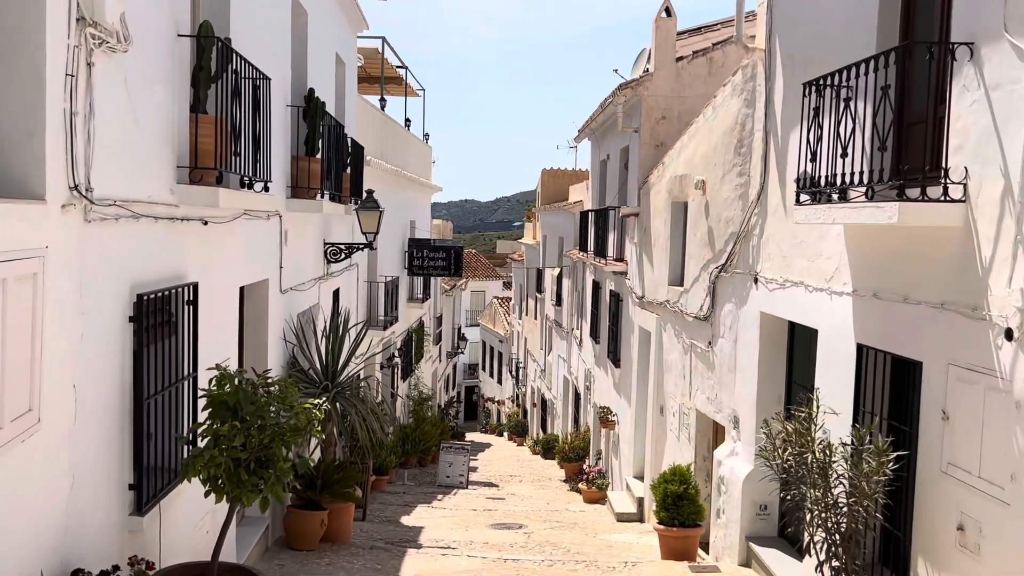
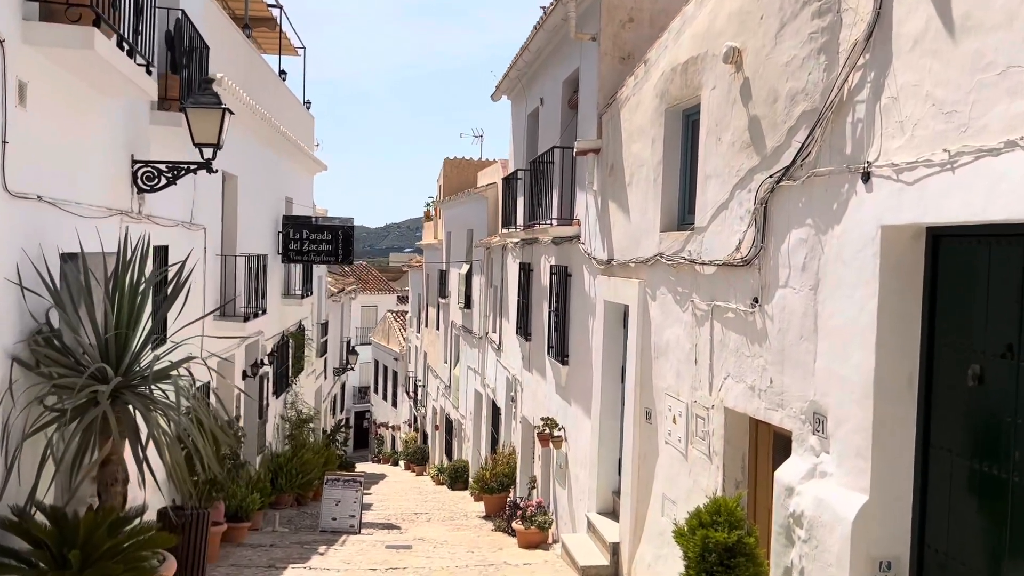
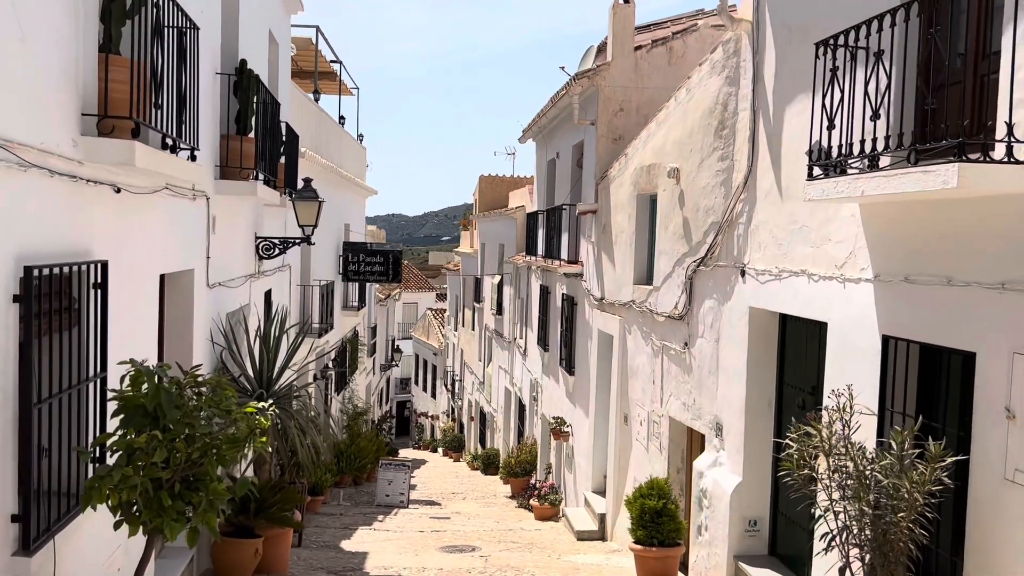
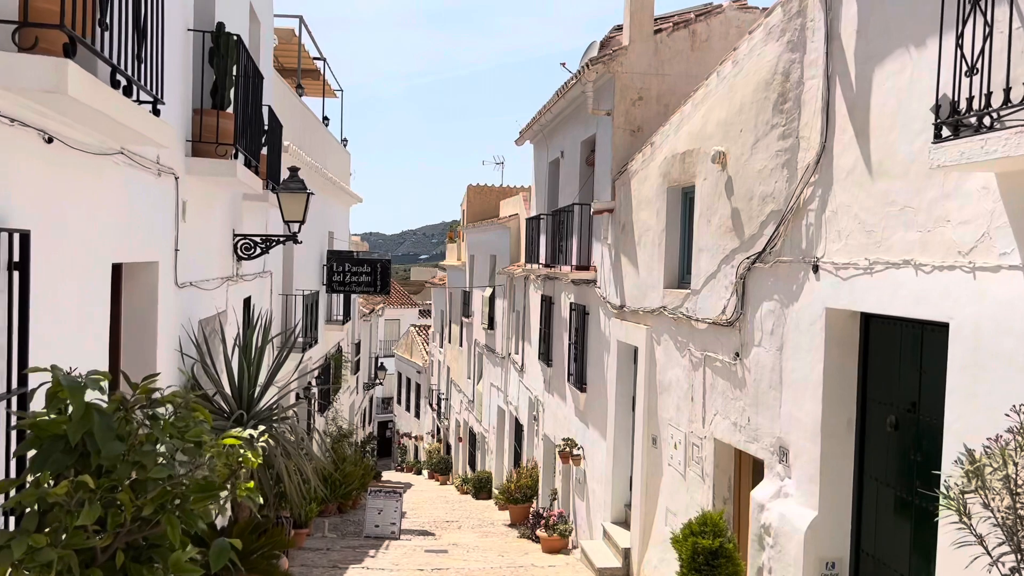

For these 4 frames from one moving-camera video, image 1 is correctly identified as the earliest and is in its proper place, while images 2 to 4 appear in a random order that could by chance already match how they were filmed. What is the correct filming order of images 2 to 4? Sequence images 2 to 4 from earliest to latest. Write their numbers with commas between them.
3, 4, 2
